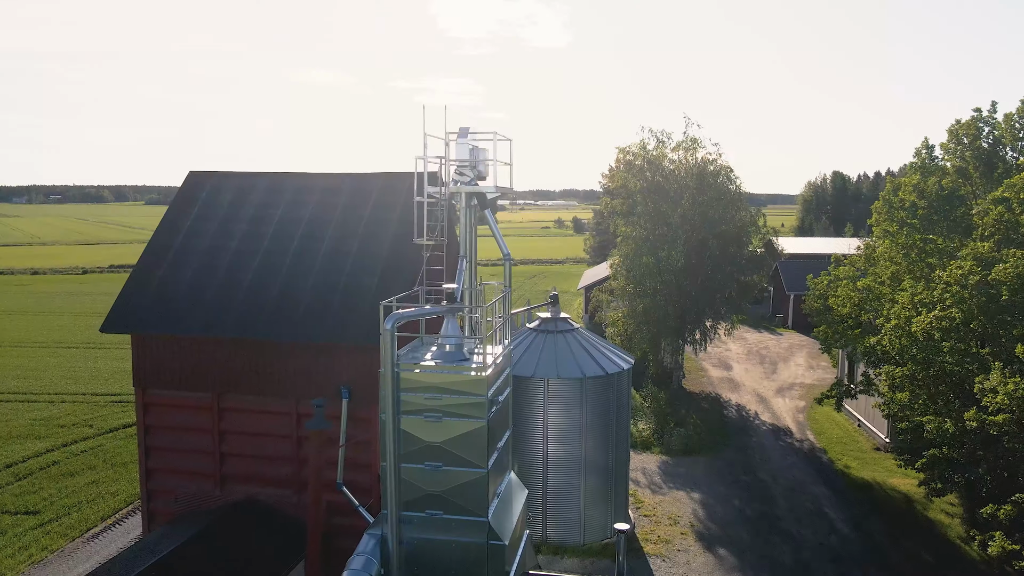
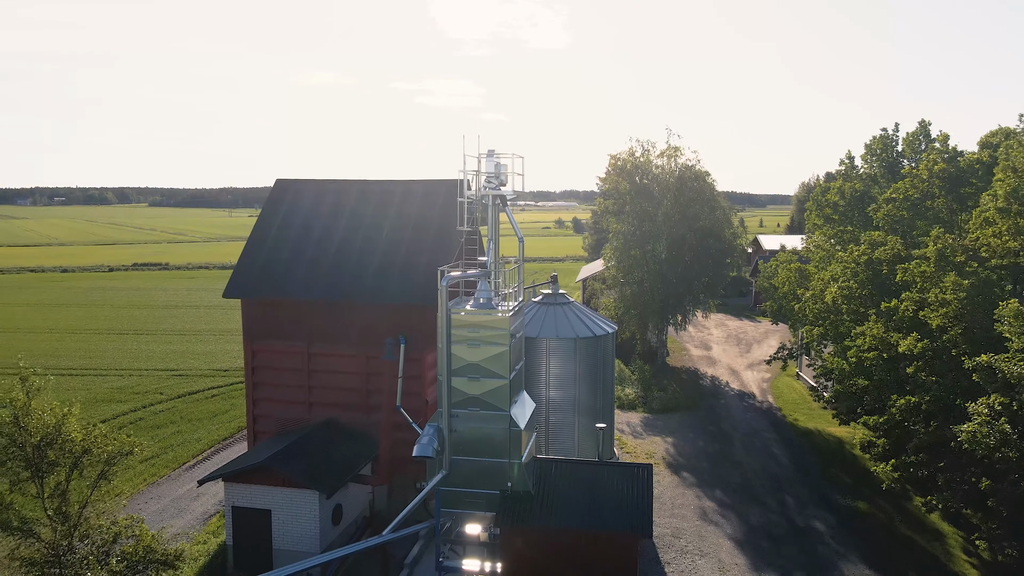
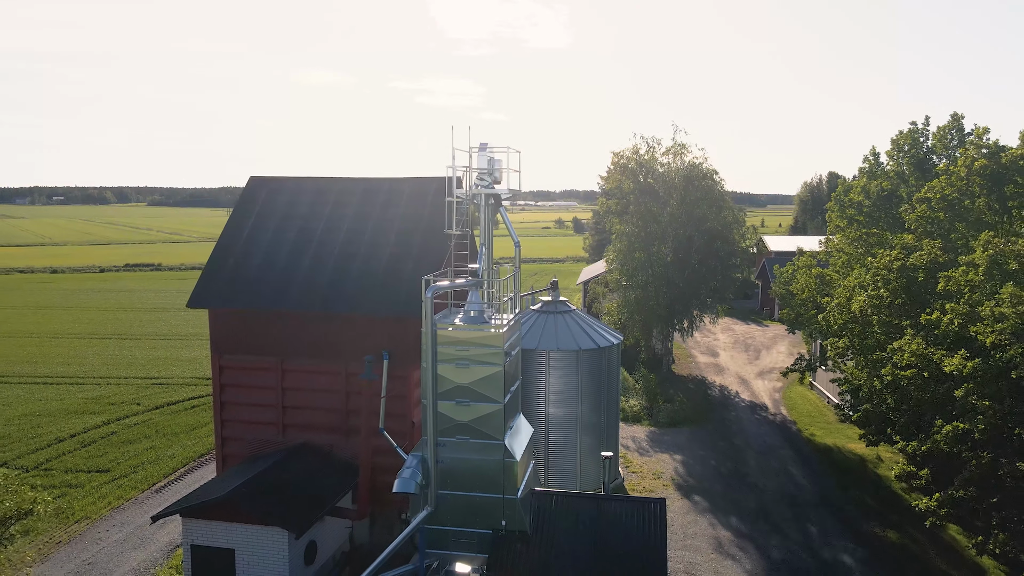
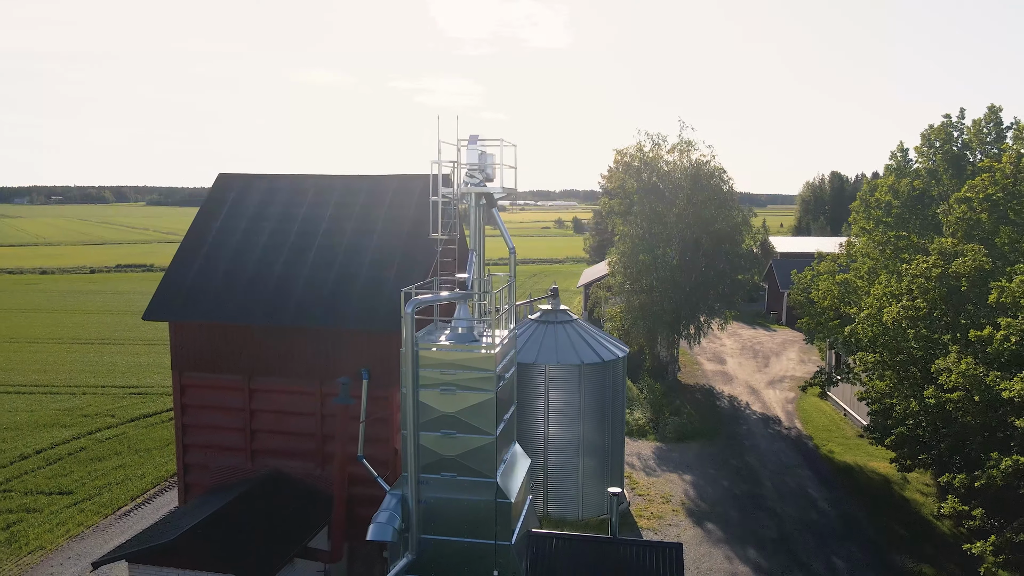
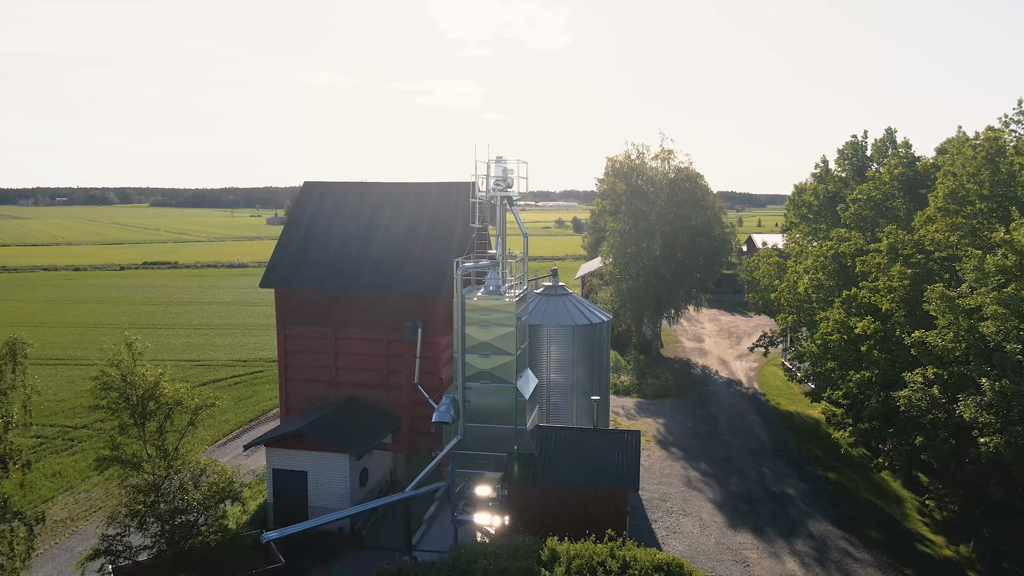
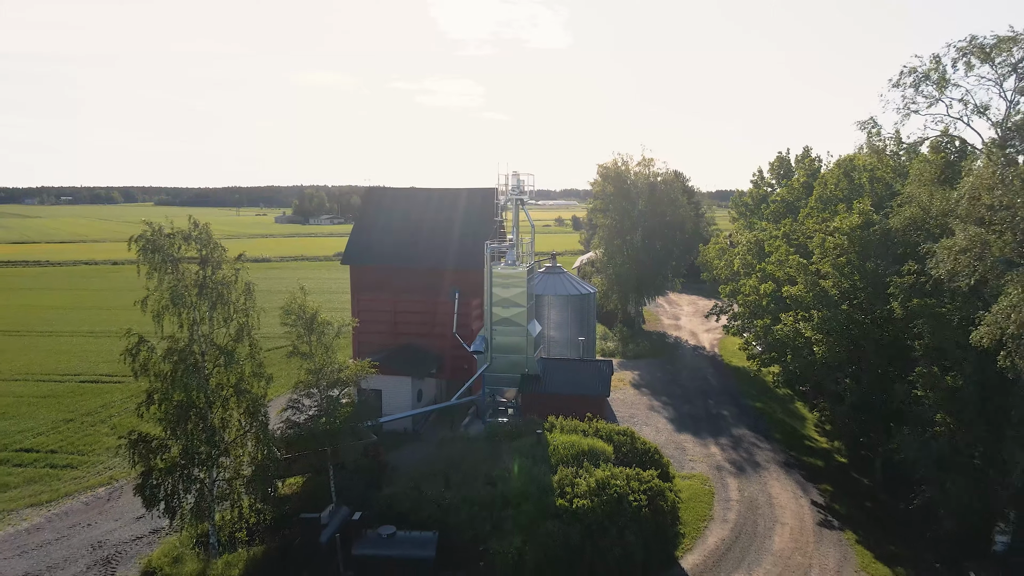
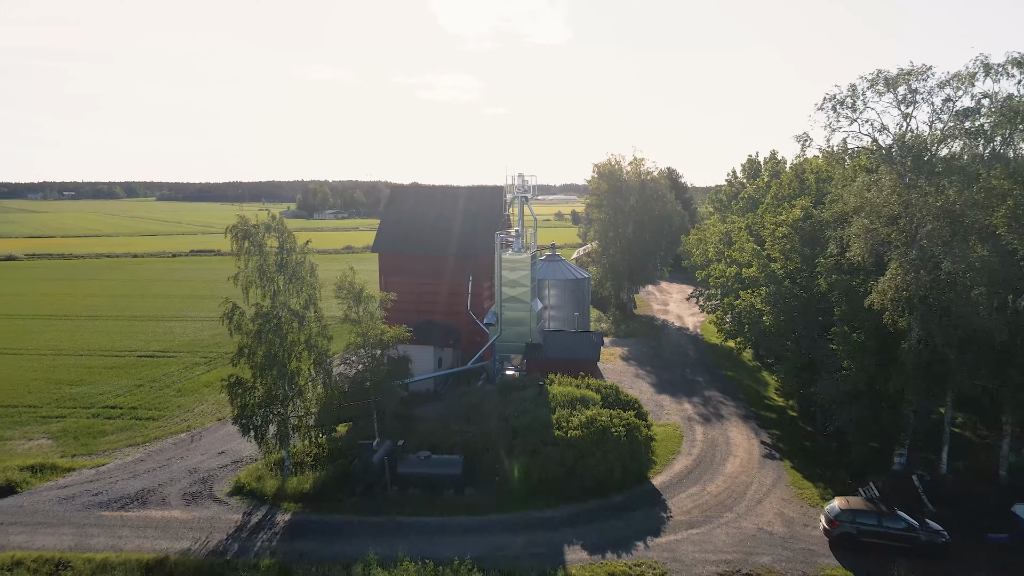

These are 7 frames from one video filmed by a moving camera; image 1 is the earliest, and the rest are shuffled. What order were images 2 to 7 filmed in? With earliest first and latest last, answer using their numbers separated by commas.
4, 3, 2, 5, 6, 7
